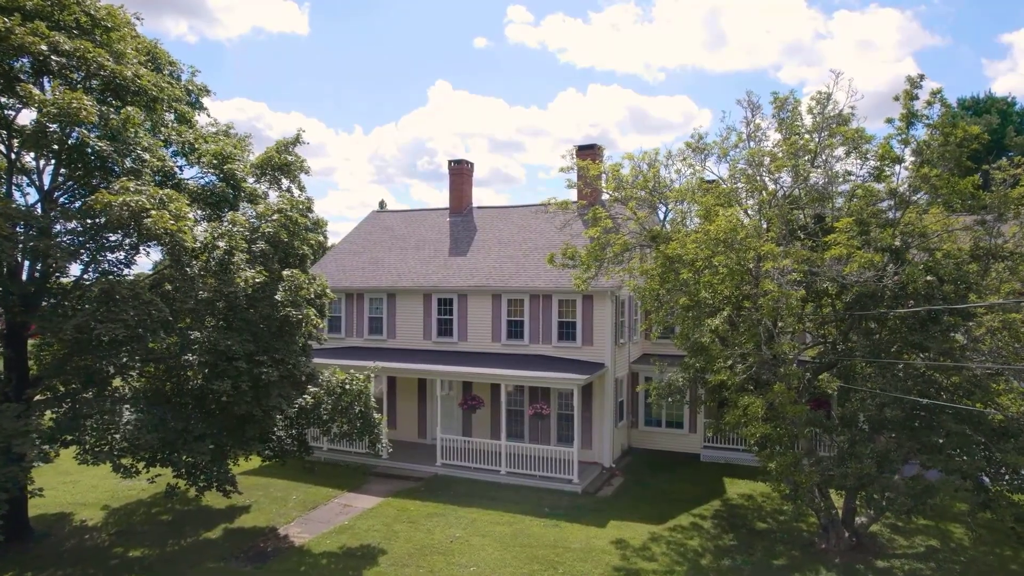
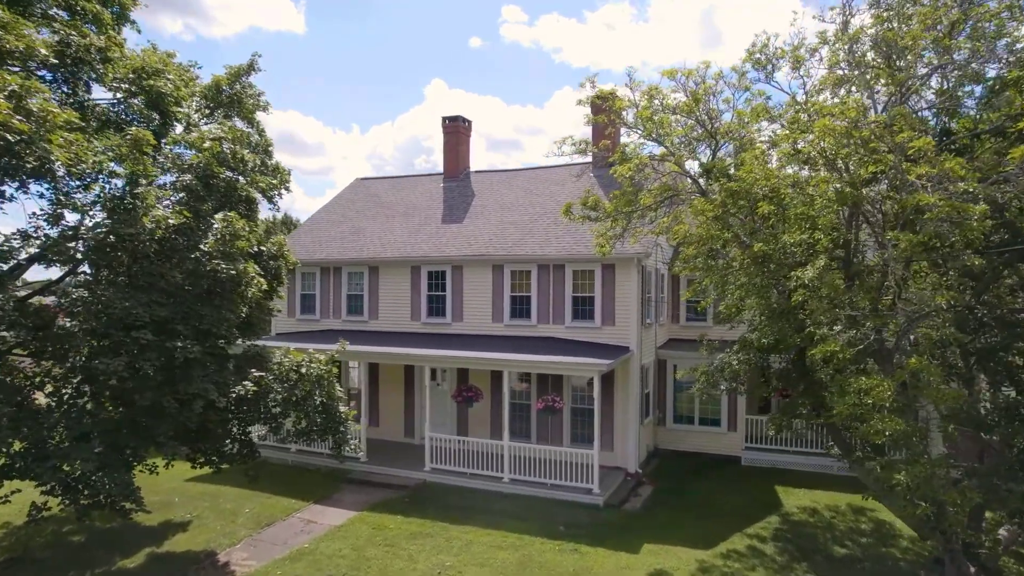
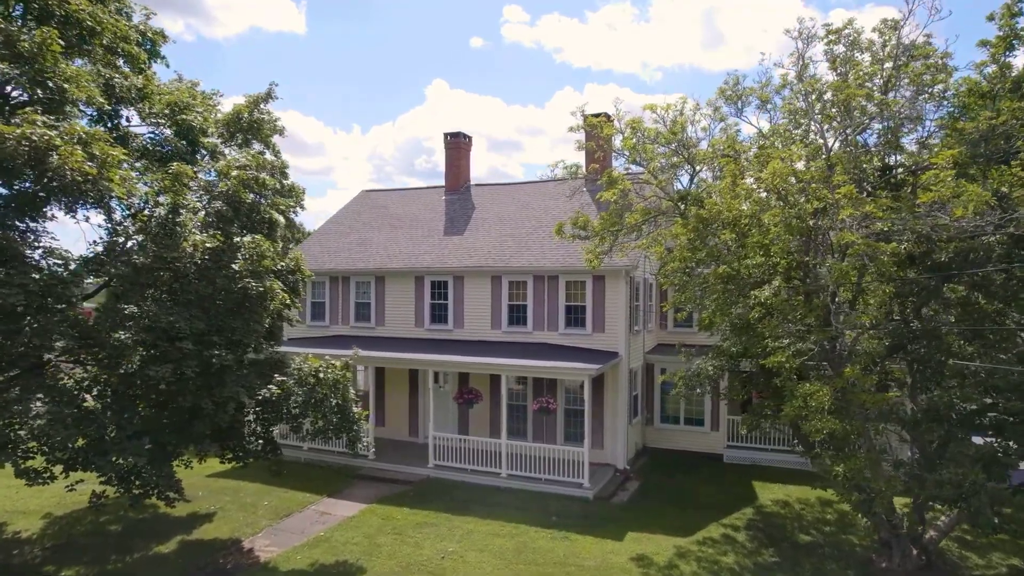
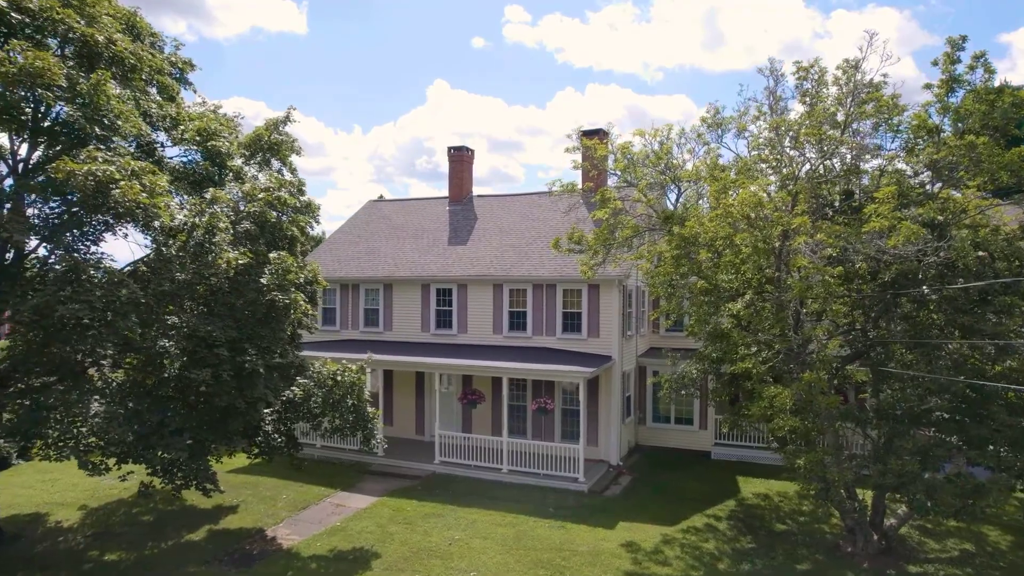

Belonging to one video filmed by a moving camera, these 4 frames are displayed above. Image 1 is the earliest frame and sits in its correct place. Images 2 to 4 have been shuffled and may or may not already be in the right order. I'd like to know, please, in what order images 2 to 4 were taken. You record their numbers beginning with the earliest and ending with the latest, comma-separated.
4, 3, 2
